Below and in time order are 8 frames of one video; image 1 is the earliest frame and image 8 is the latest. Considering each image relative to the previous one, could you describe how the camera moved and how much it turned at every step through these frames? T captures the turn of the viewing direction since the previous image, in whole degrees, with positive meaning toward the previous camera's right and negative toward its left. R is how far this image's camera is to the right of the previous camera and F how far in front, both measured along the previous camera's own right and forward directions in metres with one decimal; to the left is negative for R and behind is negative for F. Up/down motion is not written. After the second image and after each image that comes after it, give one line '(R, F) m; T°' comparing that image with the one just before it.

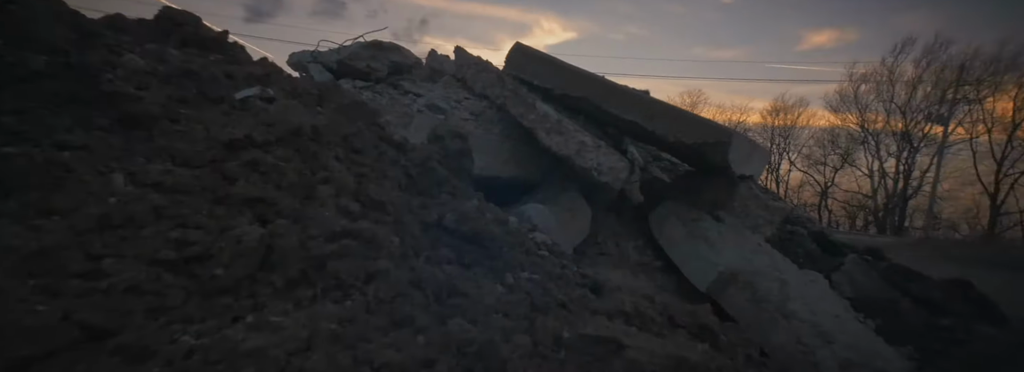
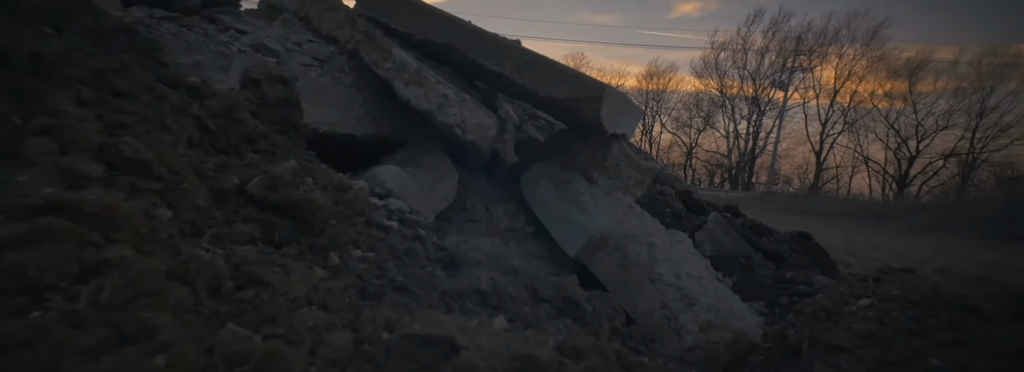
(+0.2, +0.4) m; +12°
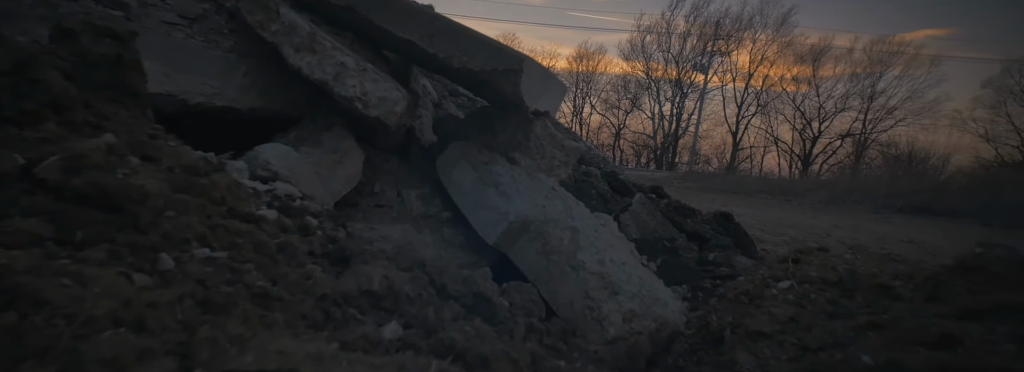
(+0.1, +0.4) m; +7°
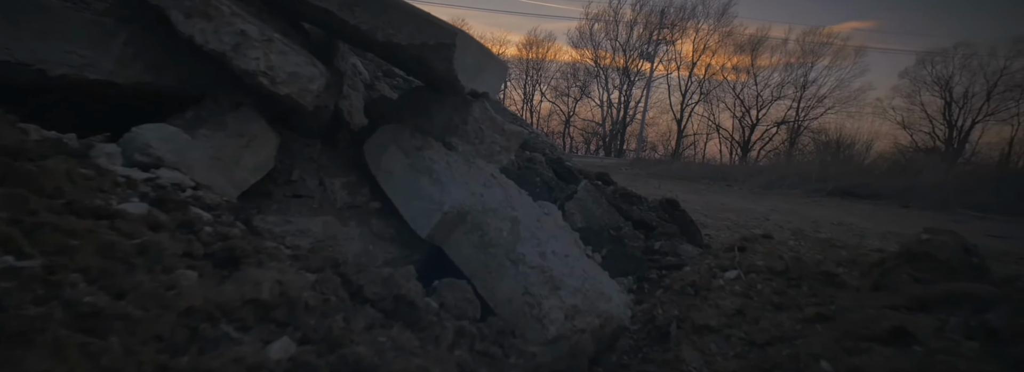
(+0.1, +0.3) m; +5°
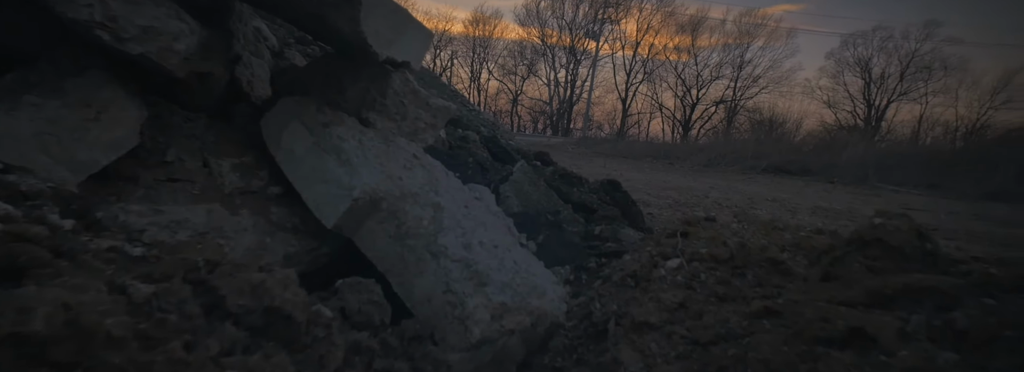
(+0.2, +0.4) m; +6°
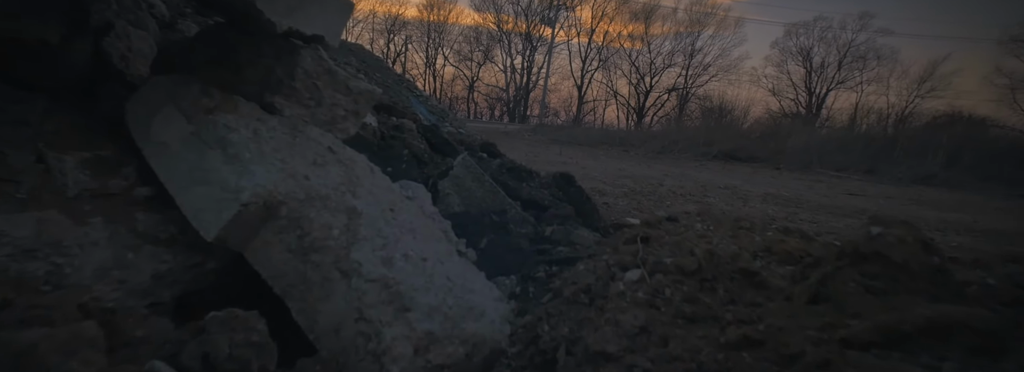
(+0.1, +0.6) m; +5°
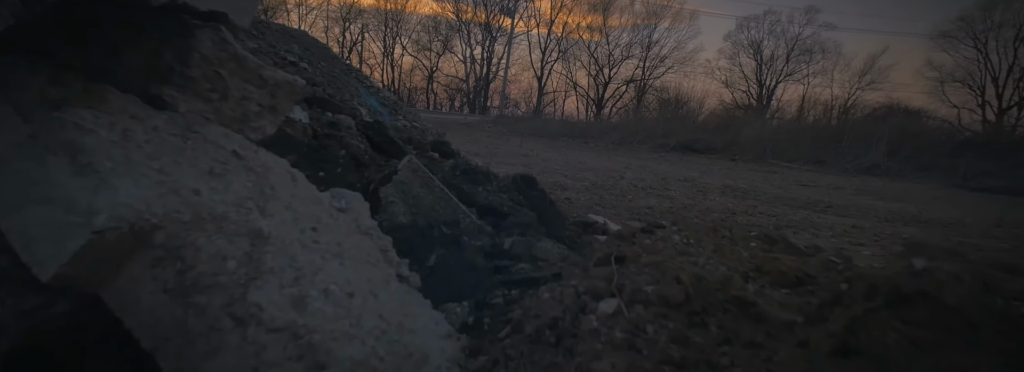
(+0.1, +0.5) m; +4°
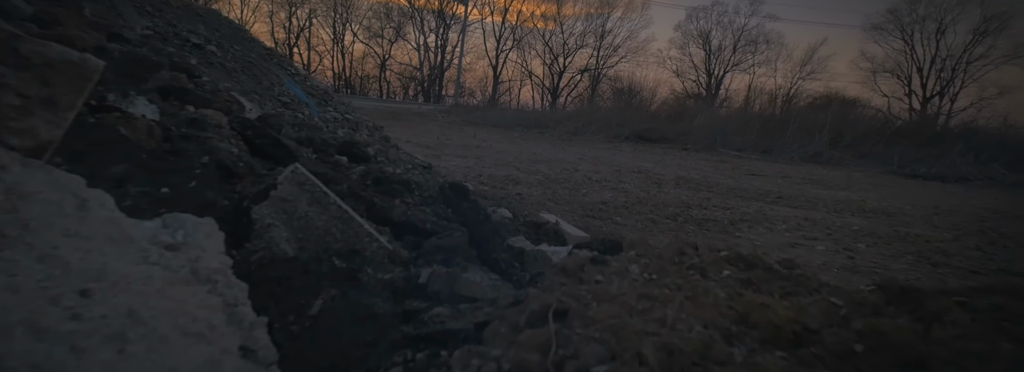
(+0.2, +0.8) m; +5°
